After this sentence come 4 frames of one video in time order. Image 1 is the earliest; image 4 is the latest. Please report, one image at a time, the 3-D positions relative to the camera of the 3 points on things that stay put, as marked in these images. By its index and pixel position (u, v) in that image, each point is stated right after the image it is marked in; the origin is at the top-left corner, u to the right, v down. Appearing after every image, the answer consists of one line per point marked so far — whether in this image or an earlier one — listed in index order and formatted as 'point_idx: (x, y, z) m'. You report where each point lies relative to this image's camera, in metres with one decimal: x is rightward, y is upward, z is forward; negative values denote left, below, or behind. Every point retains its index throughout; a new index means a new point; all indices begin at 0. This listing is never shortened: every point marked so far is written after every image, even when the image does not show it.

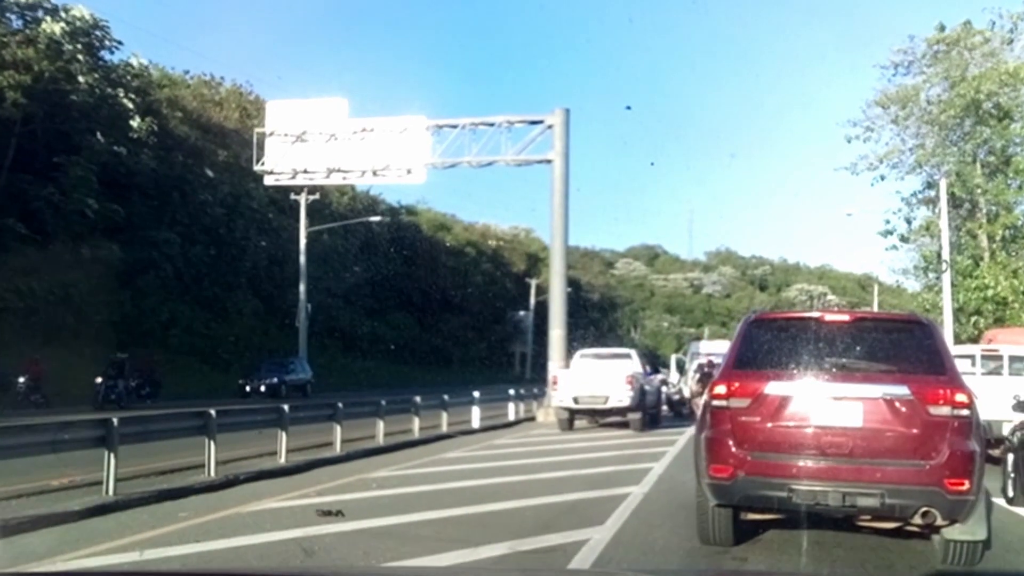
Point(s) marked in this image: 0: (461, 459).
0: (-0.8, -2.6, +20.1) m
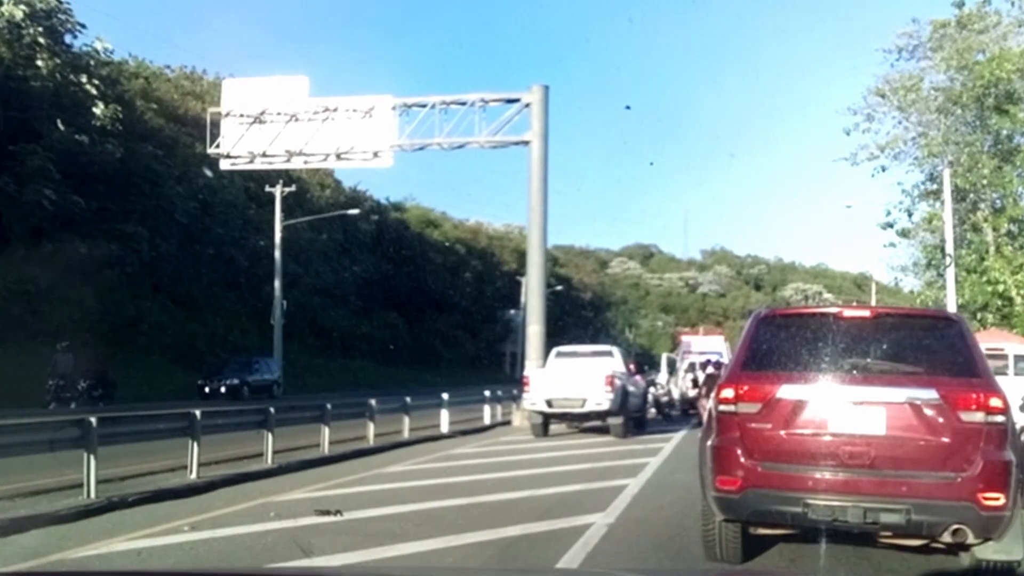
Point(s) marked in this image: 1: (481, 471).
0: (-0.9, -2.6, +19.5) m
1: (-0.4, -2.5, +17.9) m
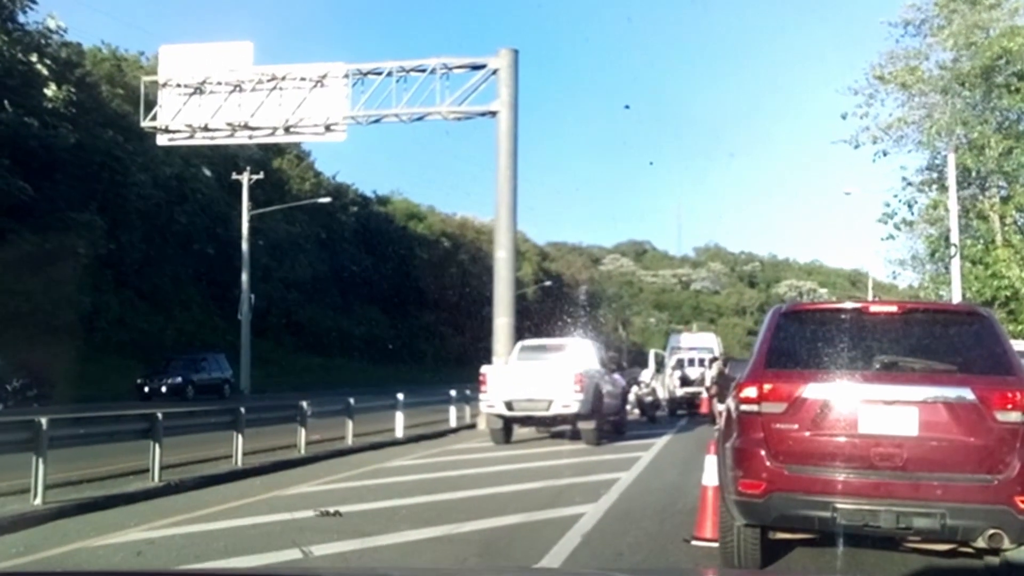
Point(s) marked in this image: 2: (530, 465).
0: (-0.9, -2.5, +19.3) m
1: (-0.4, -2.5, +17.7) m
2: (+0.3, -2.5, +18.0) m
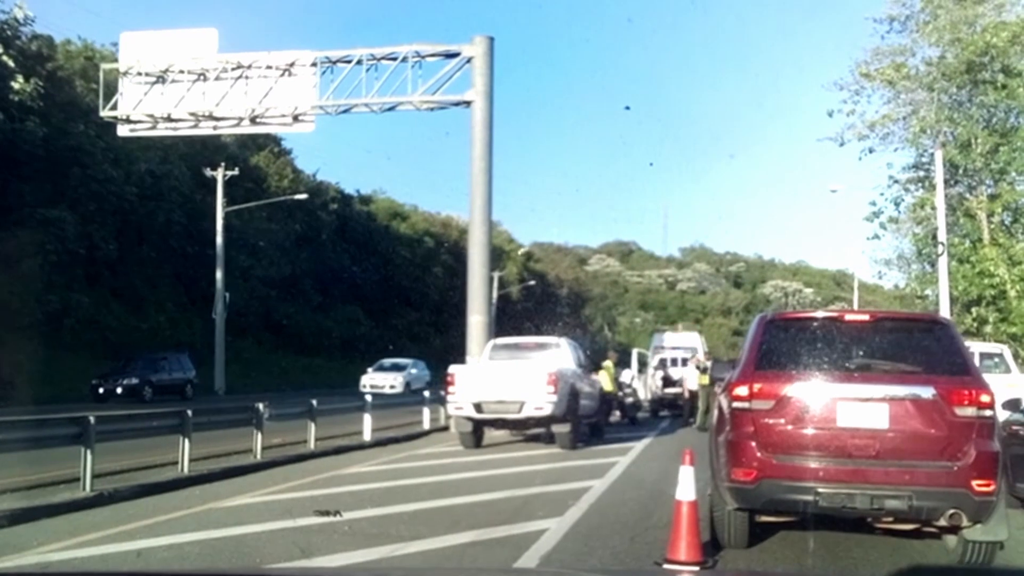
0: (-1.2, -2.5, +18.9) m
1: (-0.7, -2.4, +17.3) m
2: (0.0, -2.5, +17.6) m
